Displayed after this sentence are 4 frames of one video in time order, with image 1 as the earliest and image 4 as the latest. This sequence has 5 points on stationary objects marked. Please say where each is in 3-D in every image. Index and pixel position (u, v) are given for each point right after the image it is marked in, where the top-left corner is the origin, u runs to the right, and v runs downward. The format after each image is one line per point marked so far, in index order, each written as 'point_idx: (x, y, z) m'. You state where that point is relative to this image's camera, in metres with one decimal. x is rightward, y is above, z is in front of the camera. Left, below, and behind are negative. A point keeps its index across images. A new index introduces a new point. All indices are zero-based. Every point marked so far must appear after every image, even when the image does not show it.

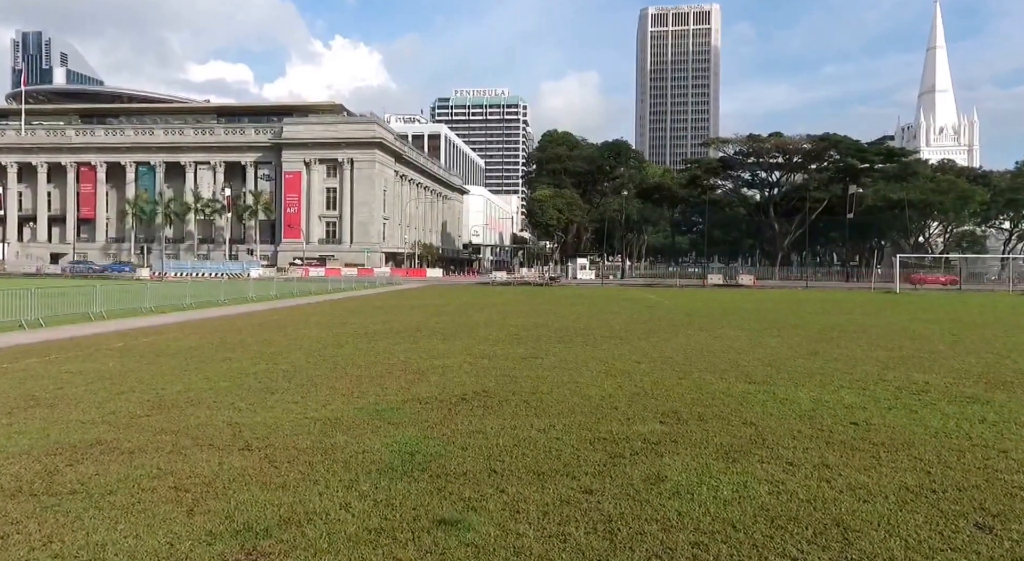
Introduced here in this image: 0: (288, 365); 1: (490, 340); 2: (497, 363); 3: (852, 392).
0: (-3.6, -1.3, +11.6) m
1: (-0.4, -1.3, +15.4) m
2: (-0.2, -1.4, +11.8) m
3: (+4.4, -1.4, +9.3) m
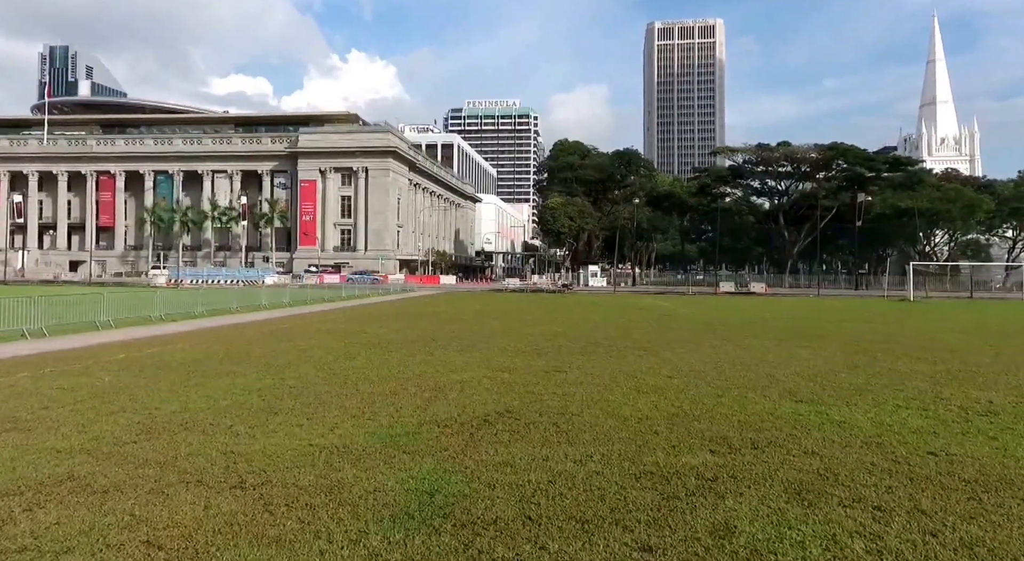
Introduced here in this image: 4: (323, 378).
0: (-3.2, -1.5, +10.8) m
1: (0.0, -1.5, +14.6) m
2: (+0.1, -1.5, +11.0) m
3: (+4.7, -1.5, +8.4) m
4: (-2.8, -1.5, +11.0) m
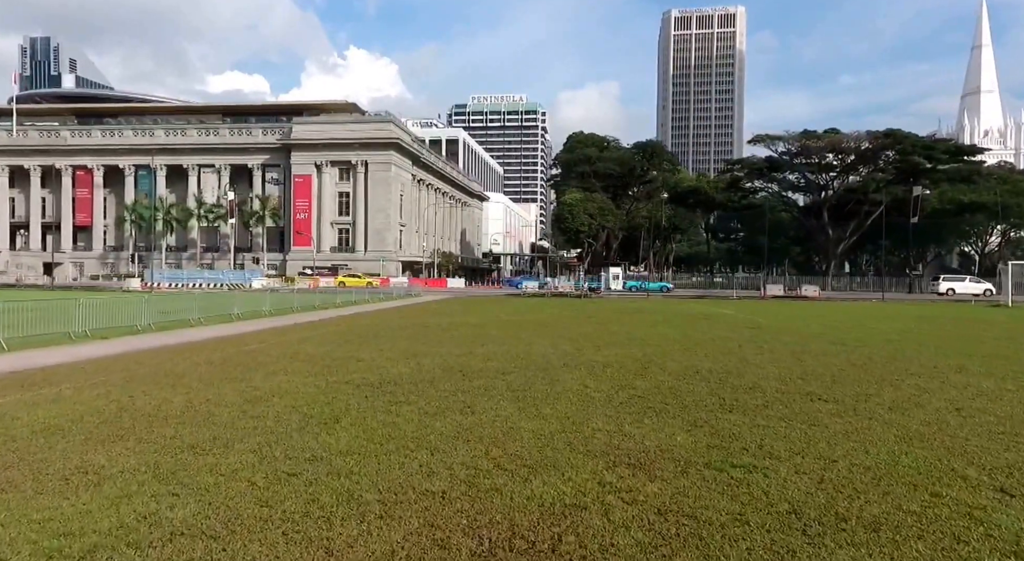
0: (-2.1, -1.5, +5.0) m
1: (+1.1, -1.5, +8.7) m
2: (+1.2, -1.5, +5.1) m
3: (+5.8, -1.5, +2.5) m
4: (-1.7, -1.5, +5.1) m
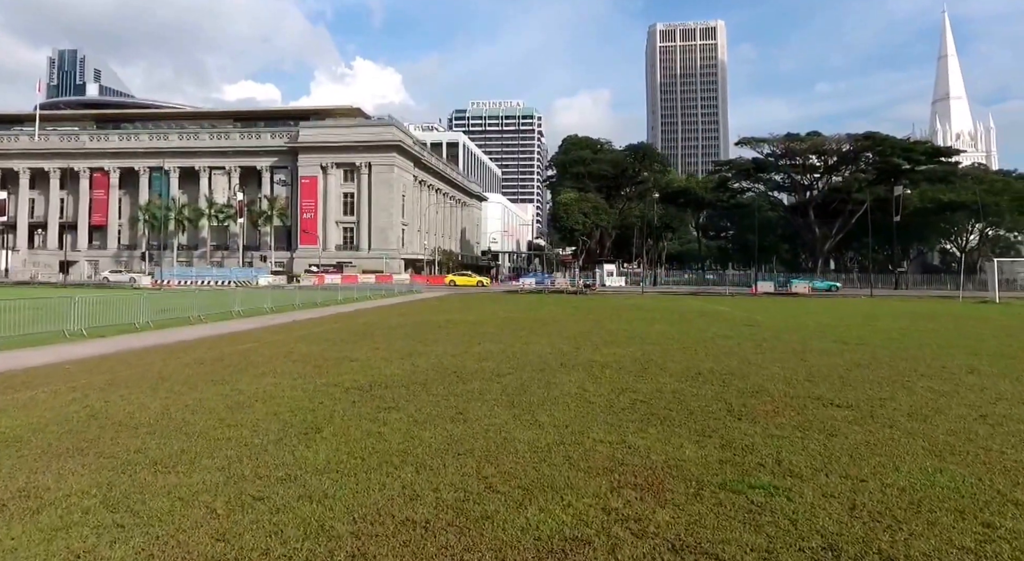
0: (-2.2, -1.5, +4.3) m
1: (+1.1, -1.5, +8.0) m
2: (+1.2, -1.5, +4.4) m
3: (+5.7, -1.5, +1.8) m
4: (-1.8, -1.5, +4.5) m
